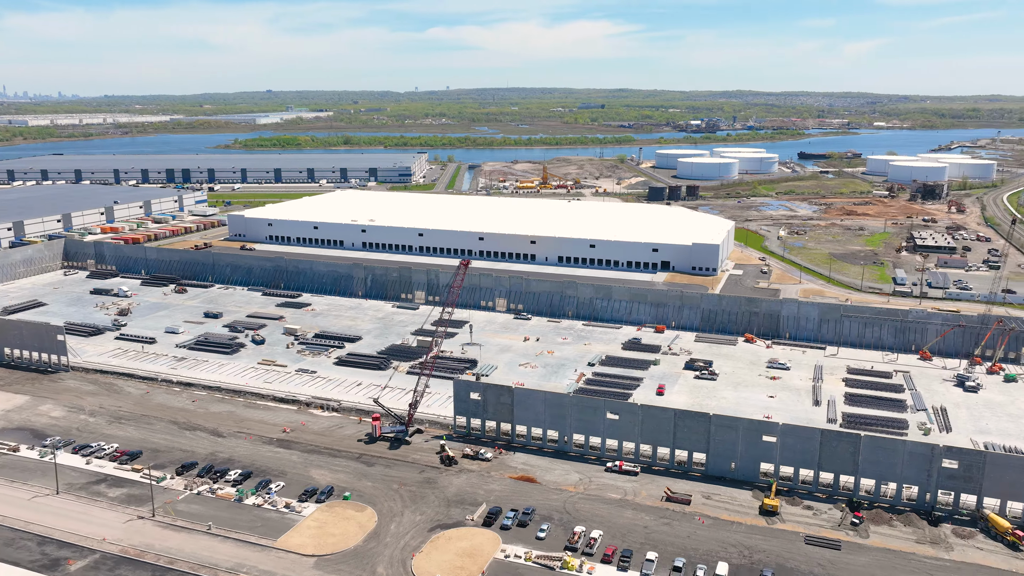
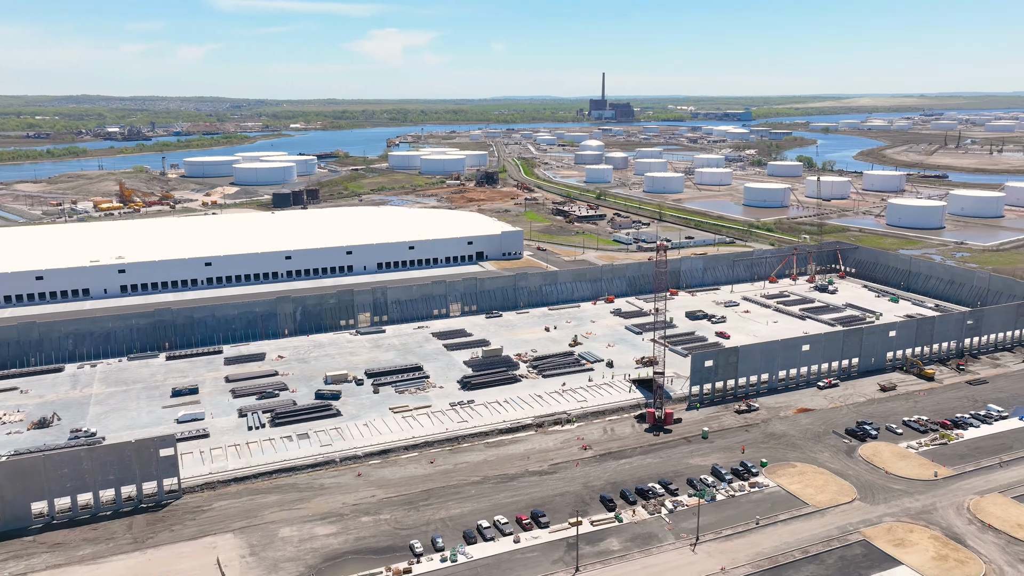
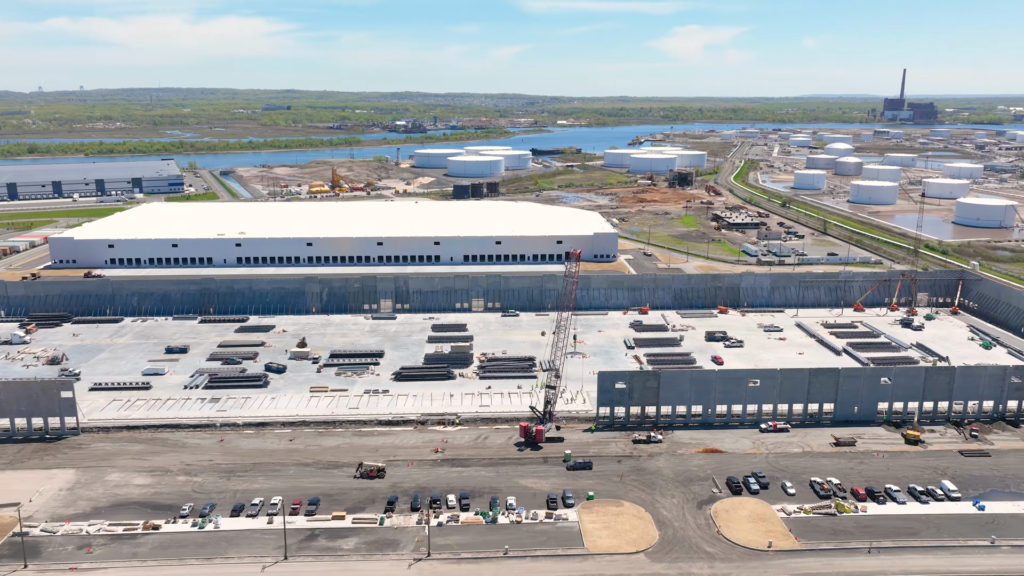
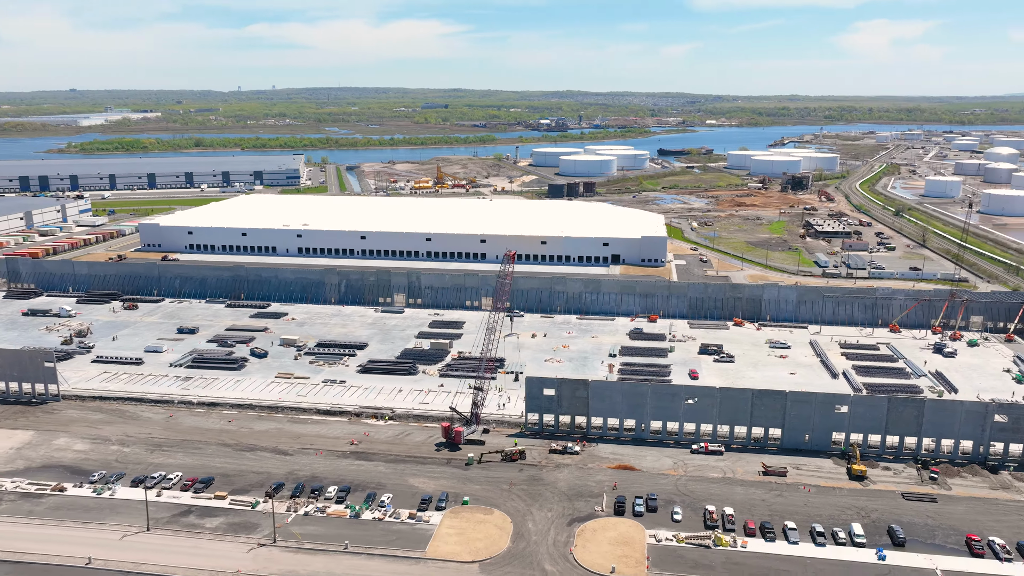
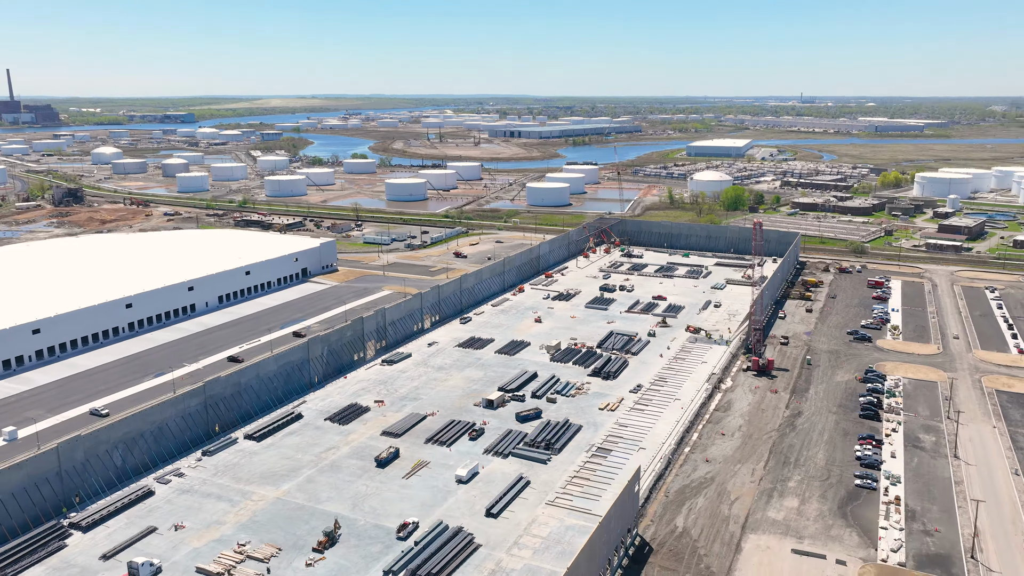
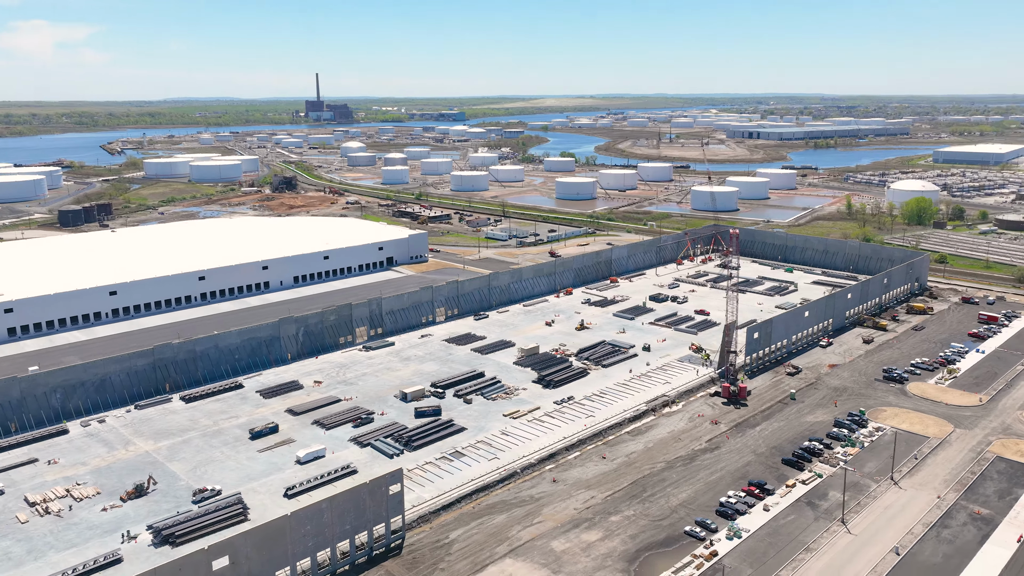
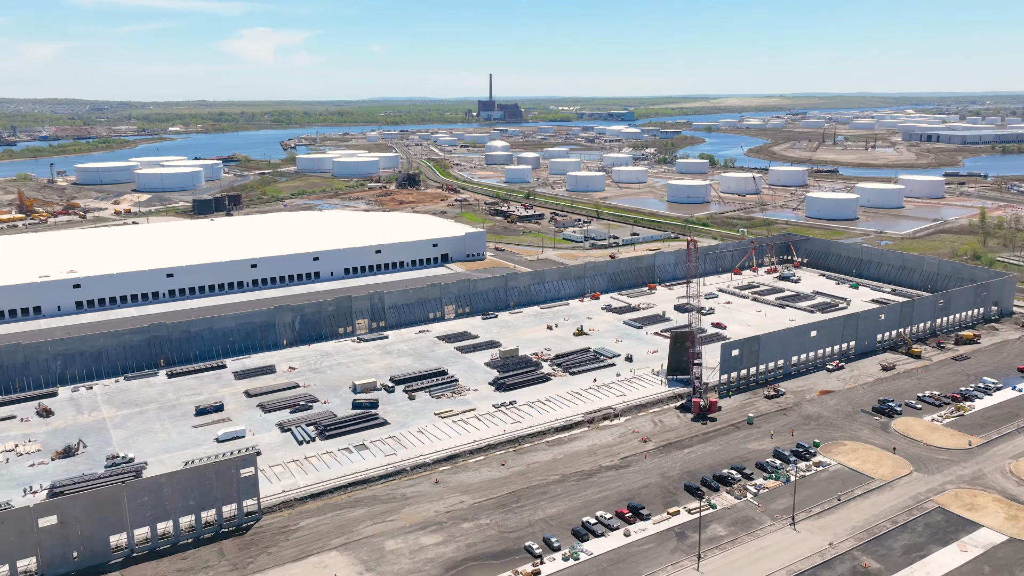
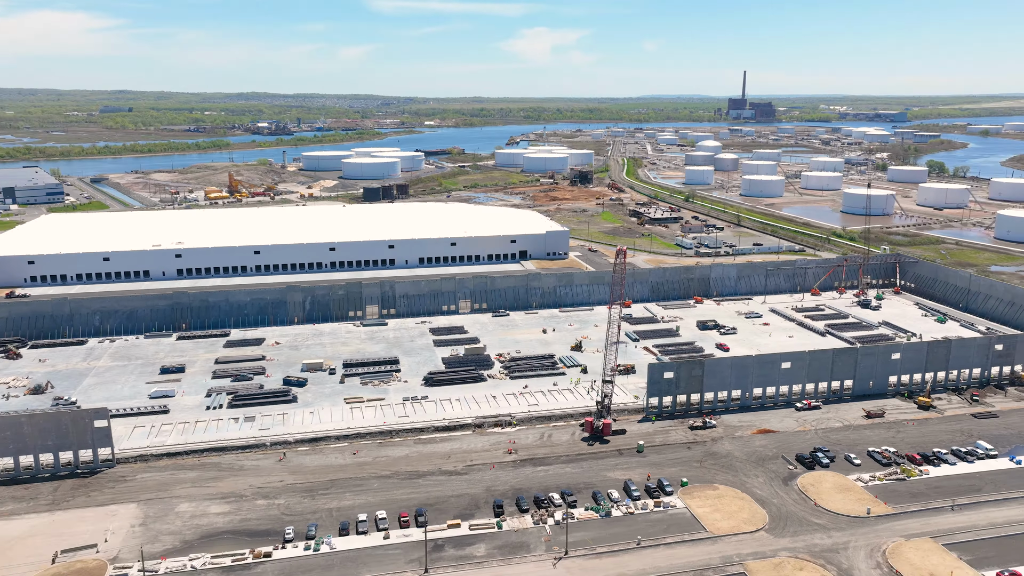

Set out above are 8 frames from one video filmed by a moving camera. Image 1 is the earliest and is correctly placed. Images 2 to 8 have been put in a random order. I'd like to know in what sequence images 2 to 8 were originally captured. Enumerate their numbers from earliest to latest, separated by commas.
4, 3, 8, 2, 7, 6, 5
